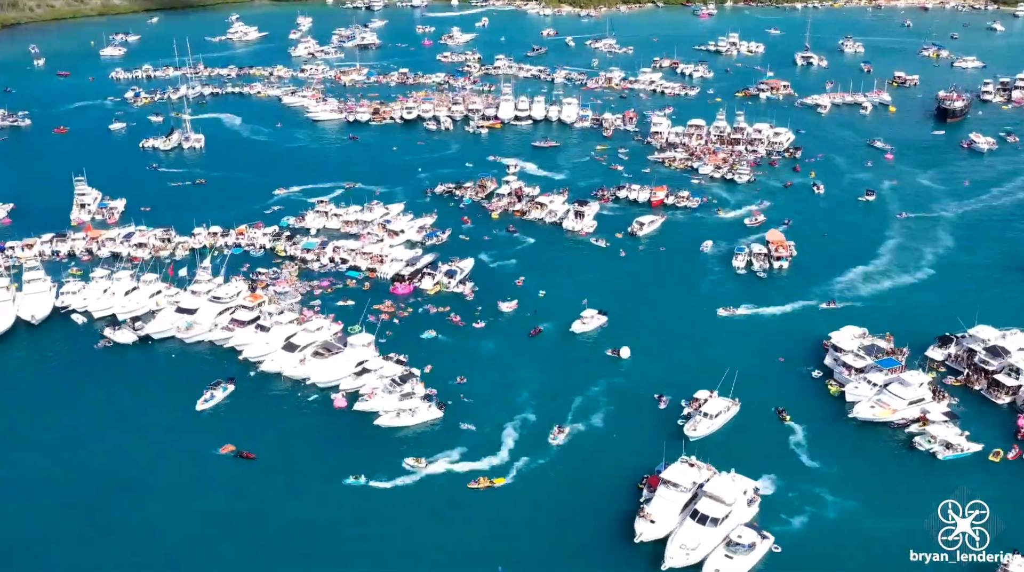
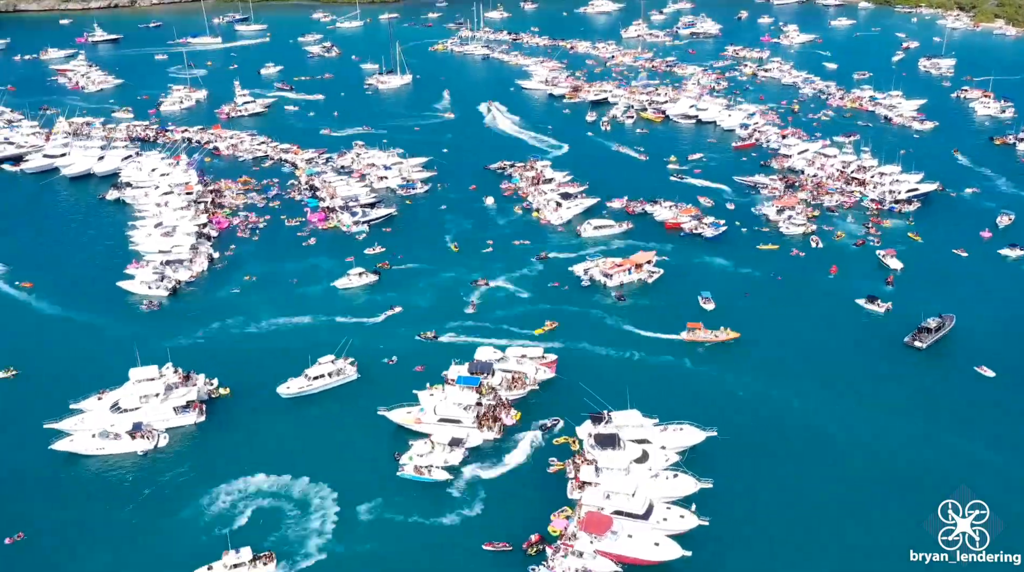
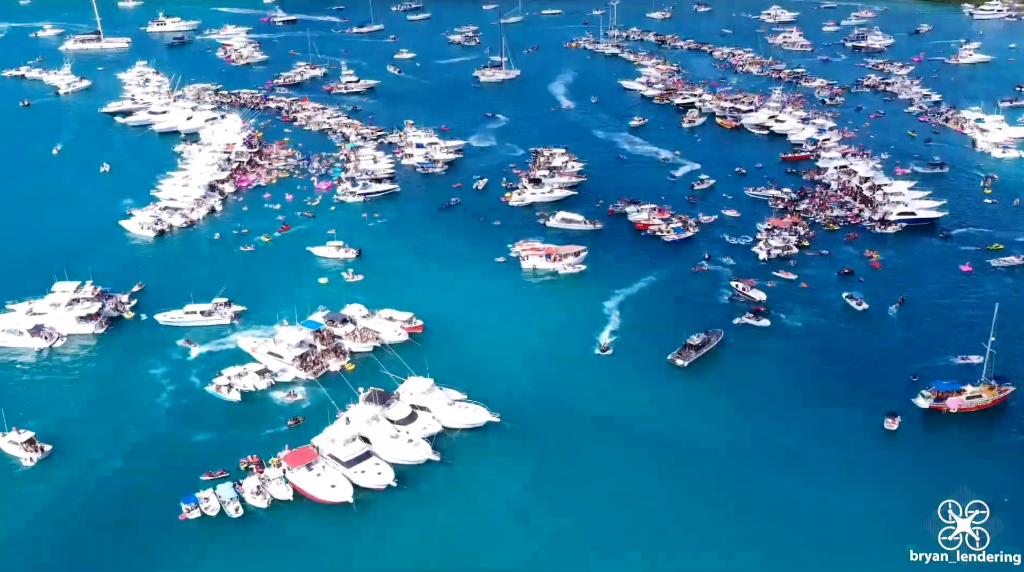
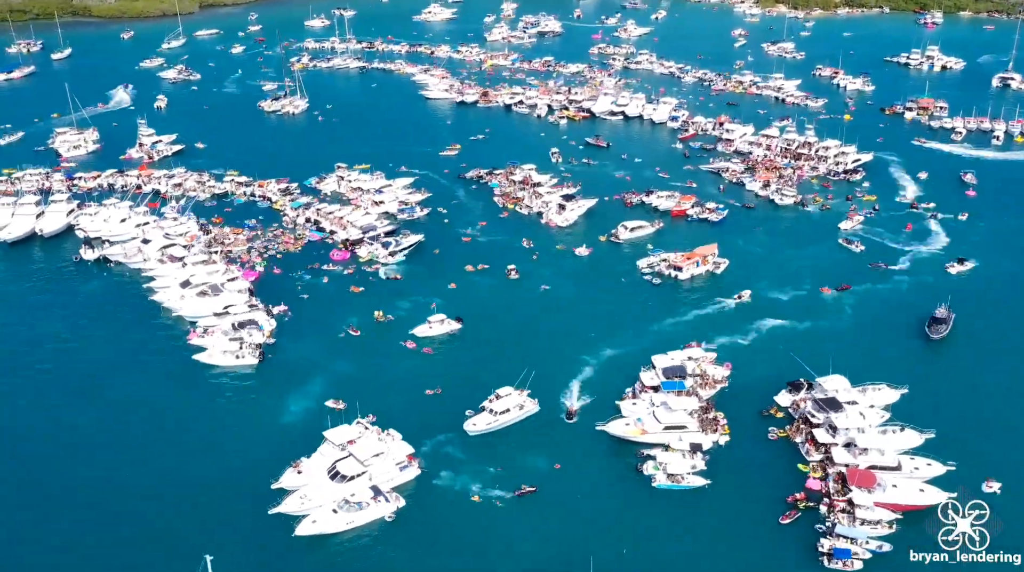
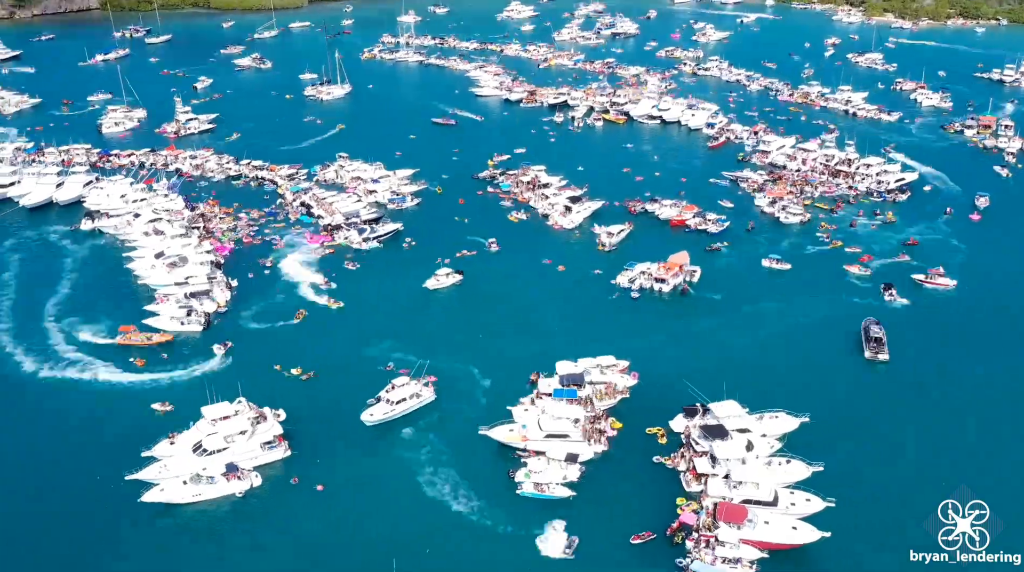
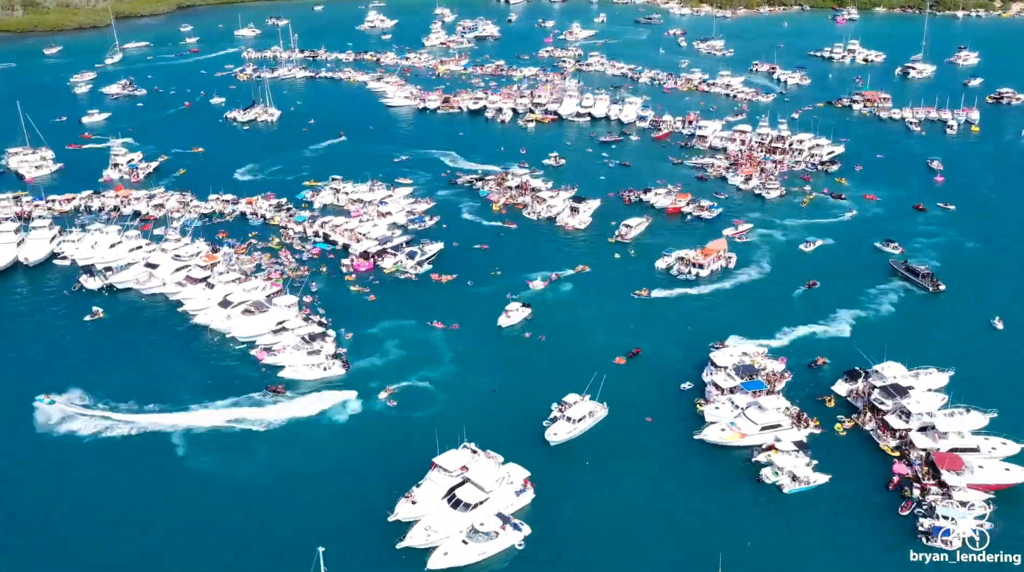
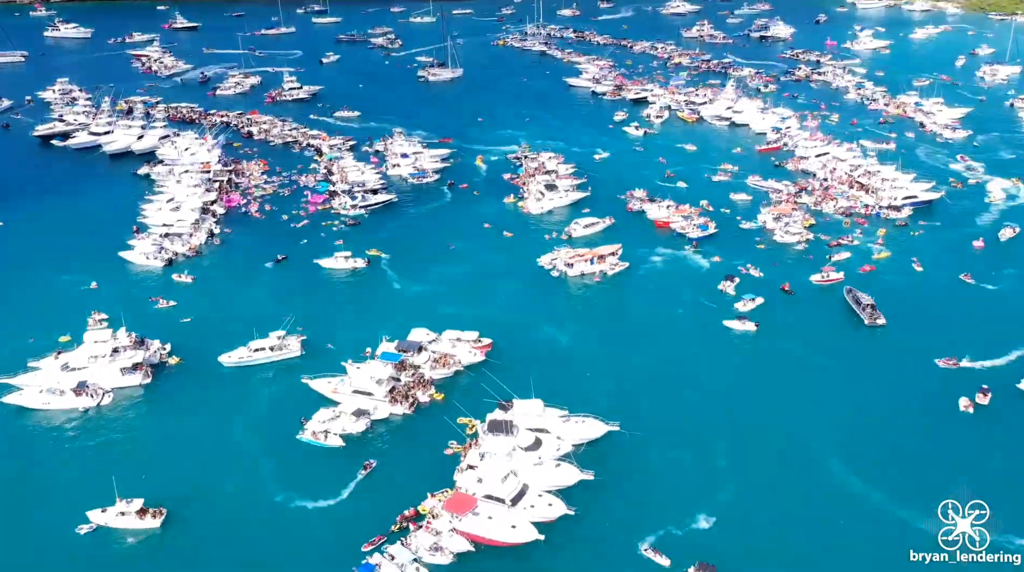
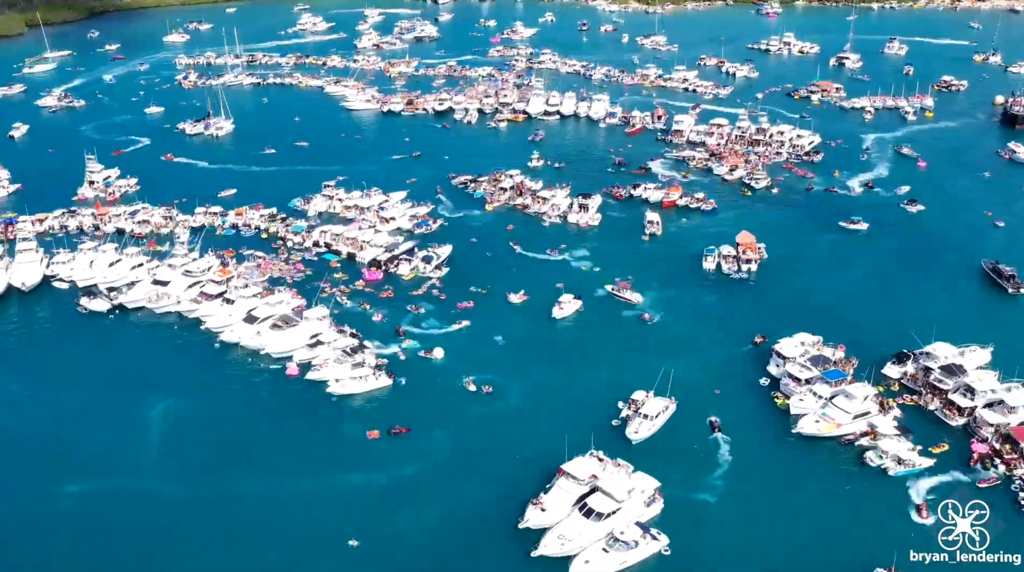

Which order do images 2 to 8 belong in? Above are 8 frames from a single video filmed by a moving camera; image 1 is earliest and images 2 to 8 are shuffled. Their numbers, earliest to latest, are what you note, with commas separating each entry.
8, 6, 4, 5, 2, 7, 3
